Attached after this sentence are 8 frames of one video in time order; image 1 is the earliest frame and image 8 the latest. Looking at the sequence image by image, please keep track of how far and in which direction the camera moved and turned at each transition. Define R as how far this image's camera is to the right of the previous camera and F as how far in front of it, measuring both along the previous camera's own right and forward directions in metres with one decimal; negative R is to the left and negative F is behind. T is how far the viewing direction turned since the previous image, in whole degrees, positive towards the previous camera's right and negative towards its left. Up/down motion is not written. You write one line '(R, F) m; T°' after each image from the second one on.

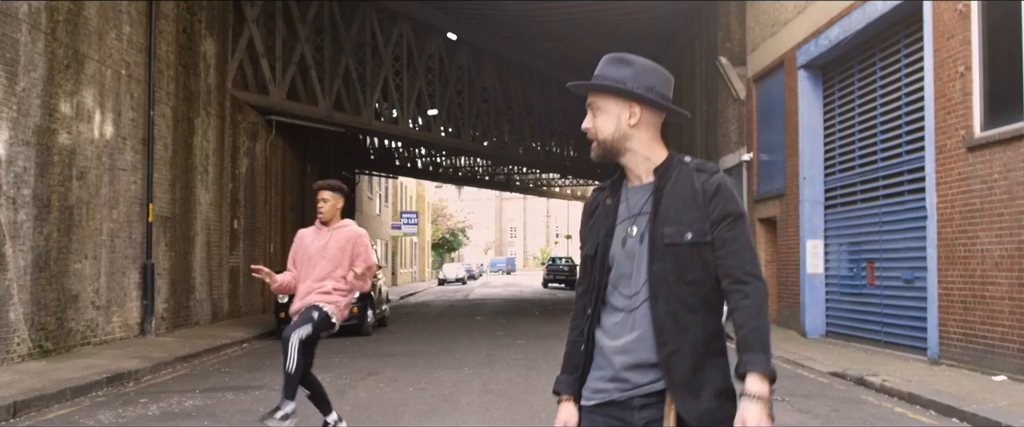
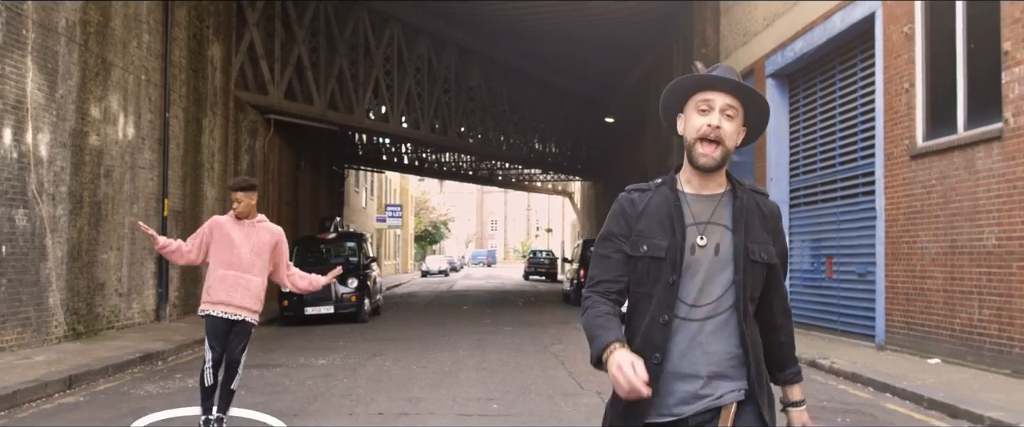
(-0.1, -1.1) m; +1°
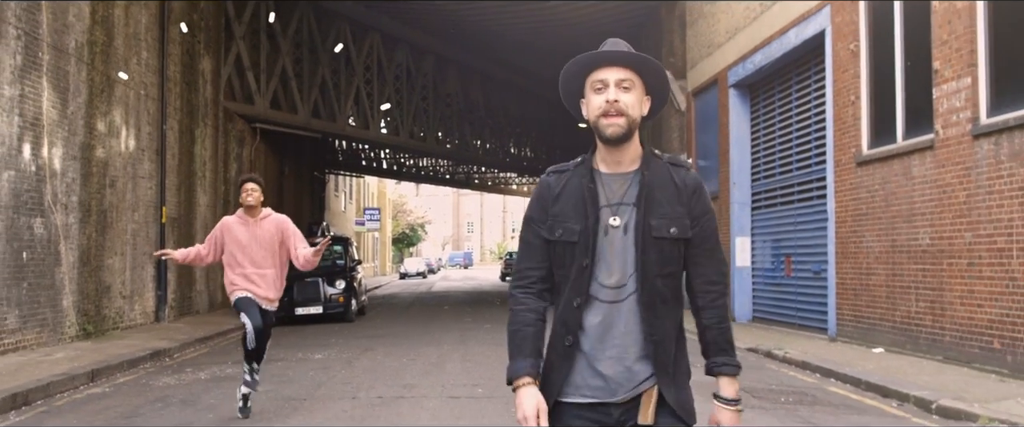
(0.0, -0.9) m; +1°
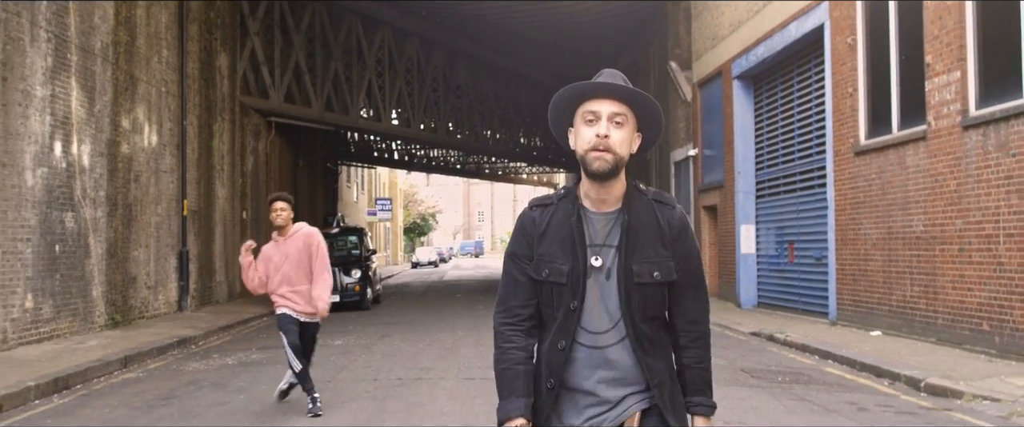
(0.0, -0.5) m; 0°
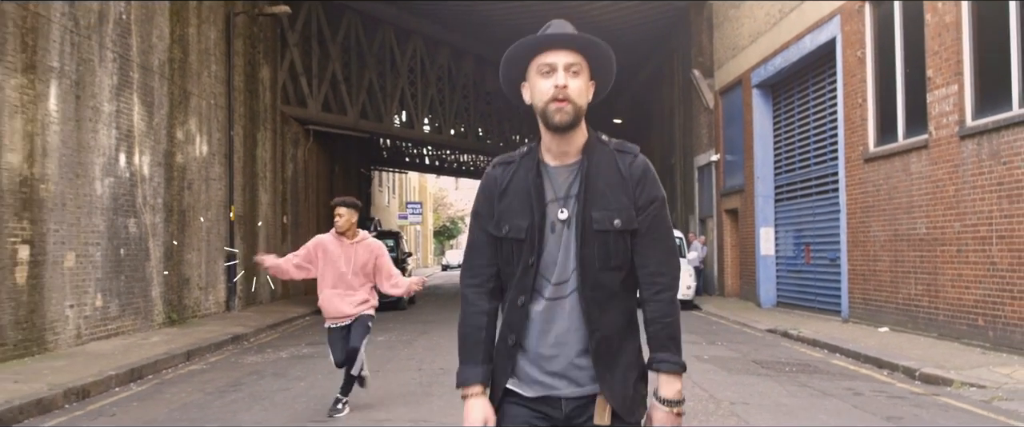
(0.0, -0.8) m; -1°
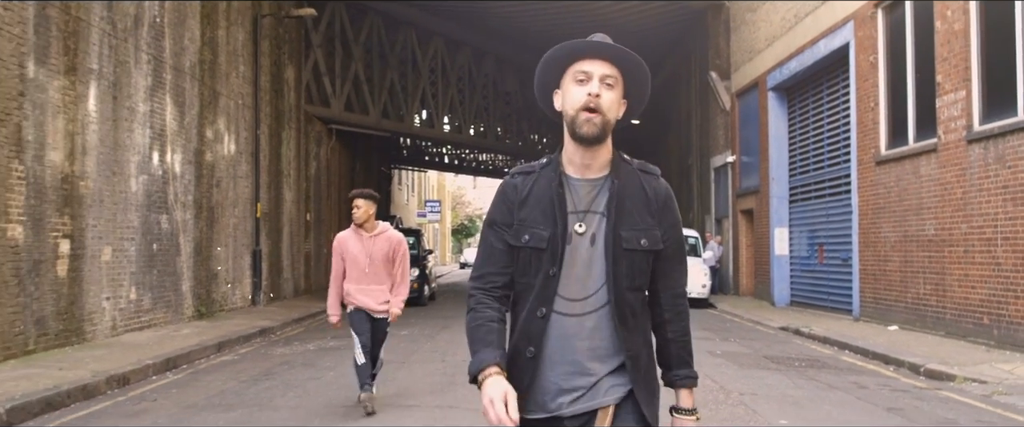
(0.0, -0.4) m; -1°
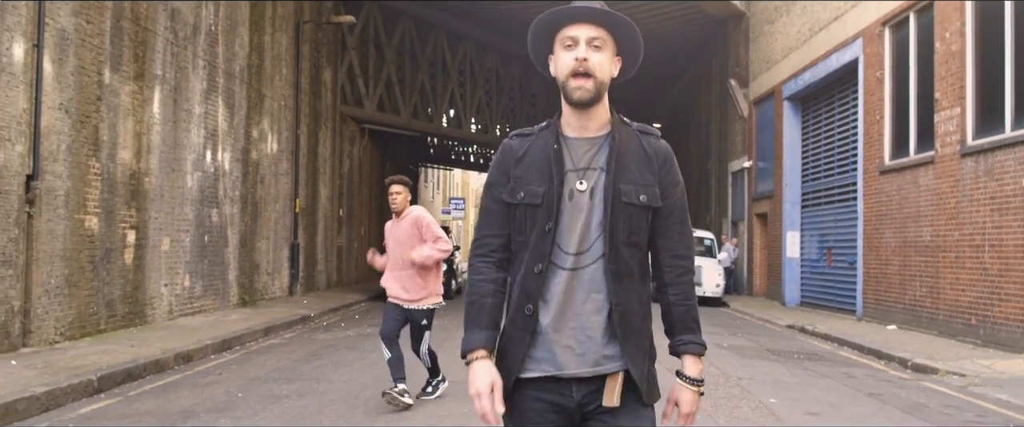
(0.0, -0.9) m; -1°
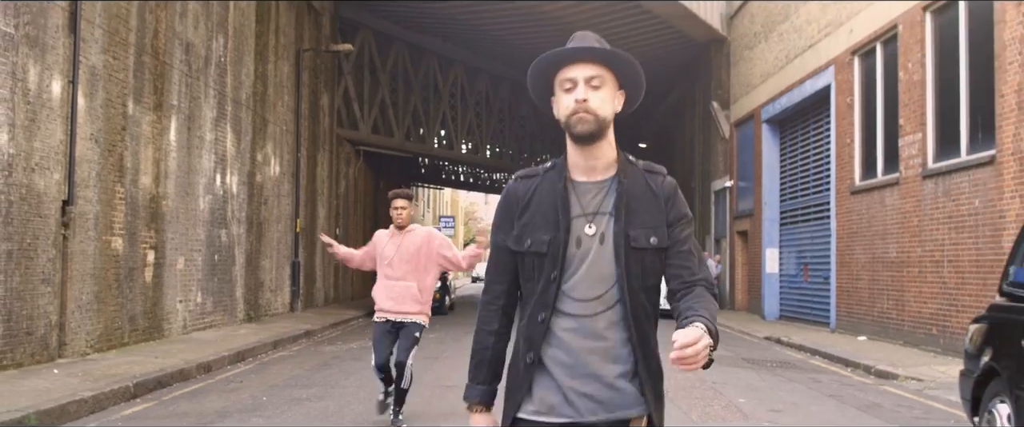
(-0.1, -0.8) m; +1°
